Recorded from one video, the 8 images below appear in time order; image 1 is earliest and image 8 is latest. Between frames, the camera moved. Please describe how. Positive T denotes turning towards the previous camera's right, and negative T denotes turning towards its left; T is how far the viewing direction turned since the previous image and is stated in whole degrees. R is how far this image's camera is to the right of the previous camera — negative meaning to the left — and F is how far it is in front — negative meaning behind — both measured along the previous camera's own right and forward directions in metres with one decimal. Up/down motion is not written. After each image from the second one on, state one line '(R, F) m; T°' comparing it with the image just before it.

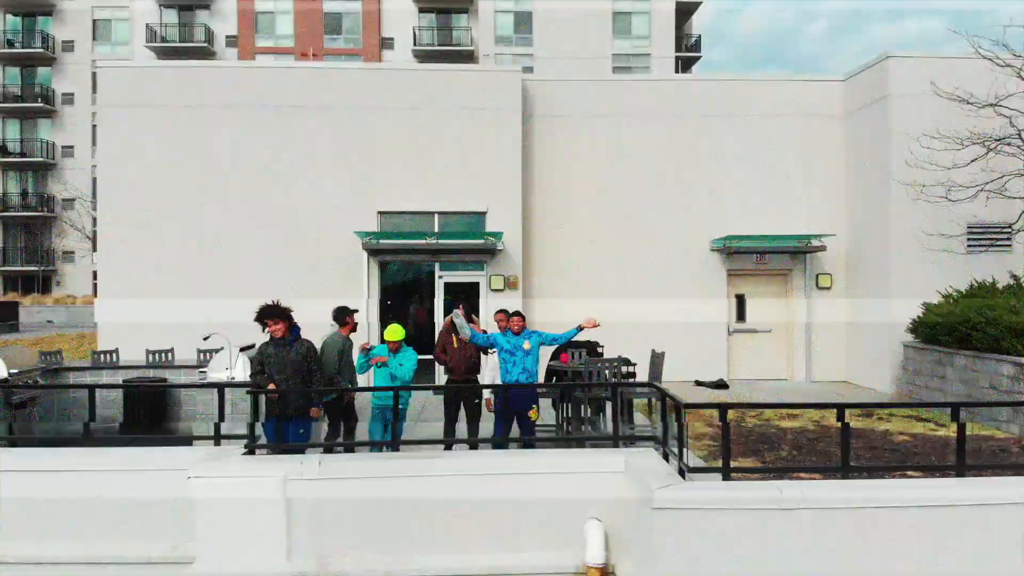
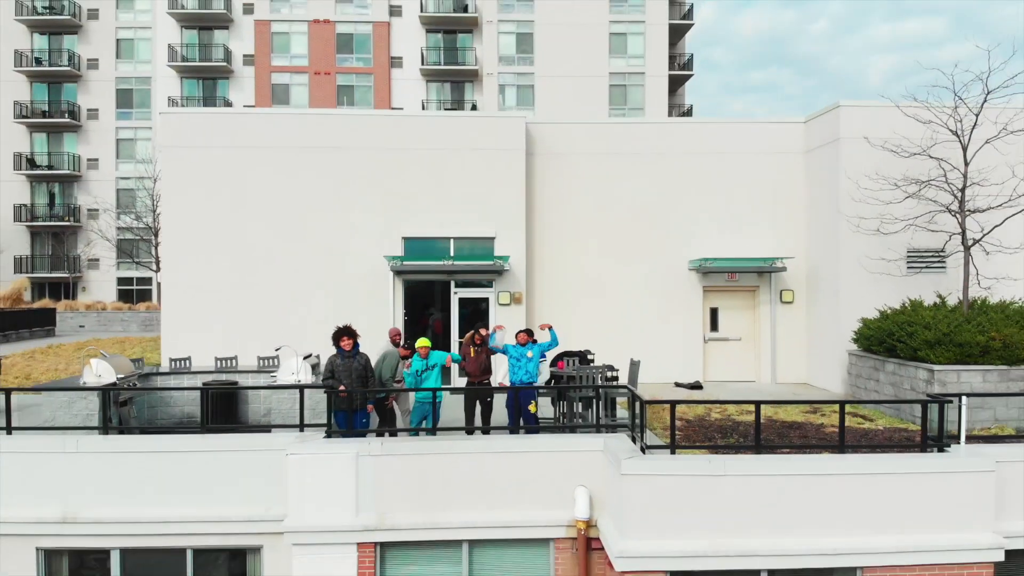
(-0.1, -1.7) m; 0°
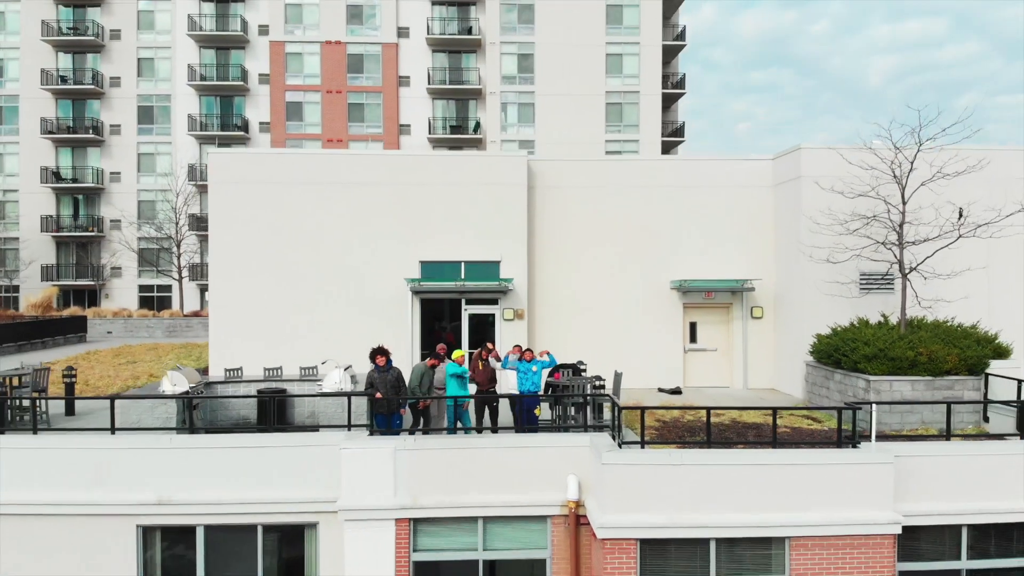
(-0.1, -1.8) m; 0°
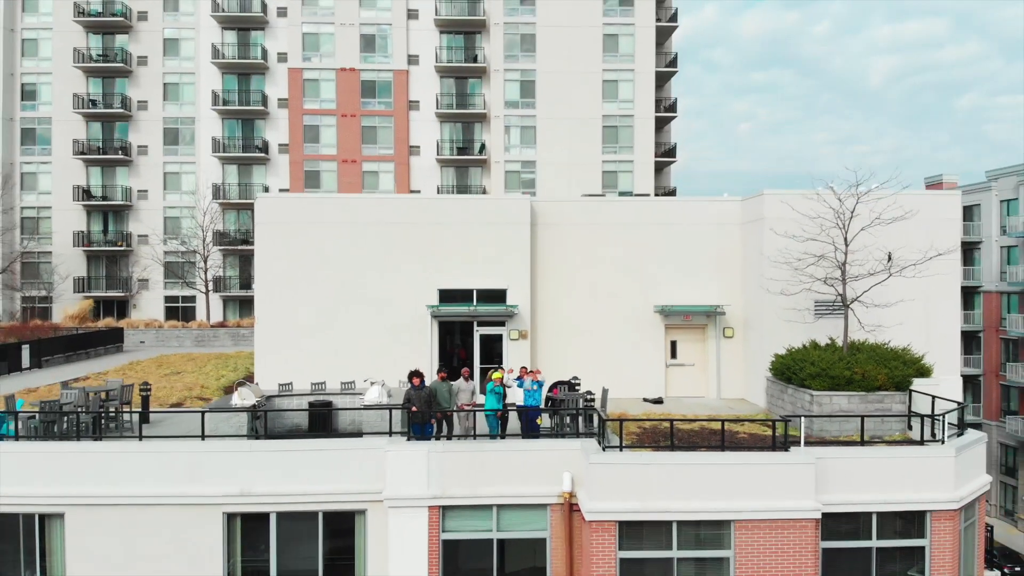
(-0.1, -2.3) m; 0°
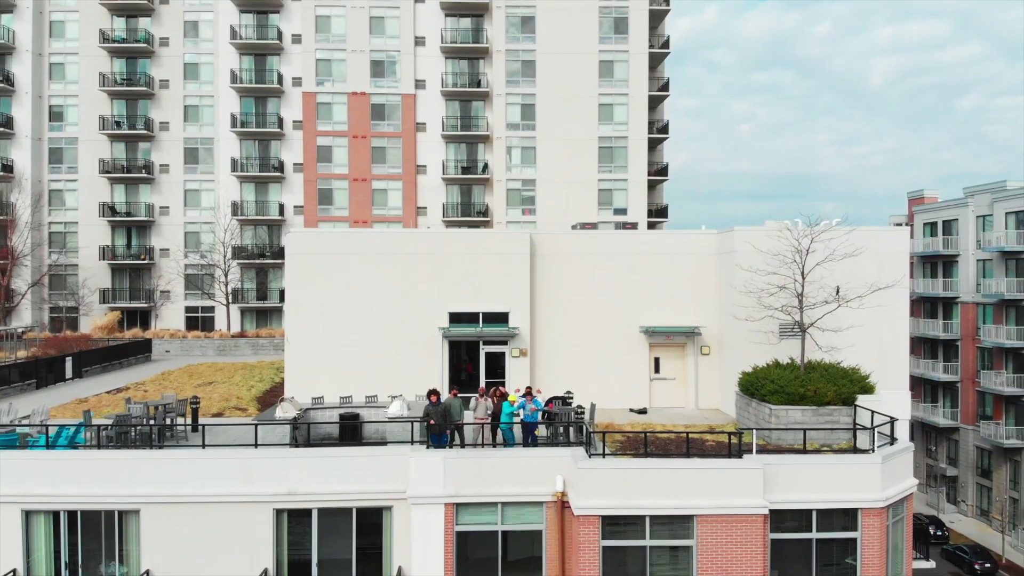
(0.0, -2.2) m; 0°
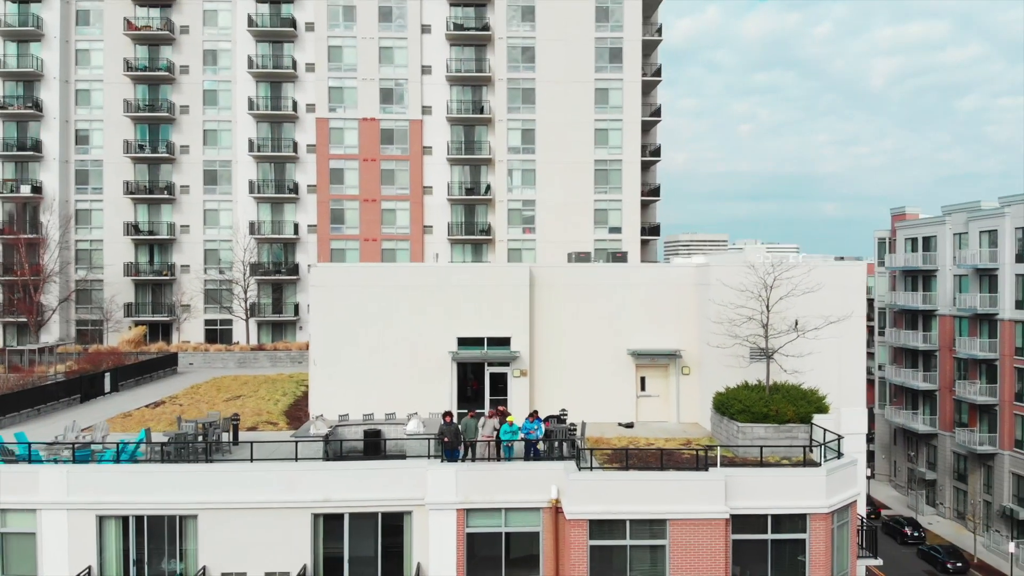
(0.0, -2.3) m; 0°
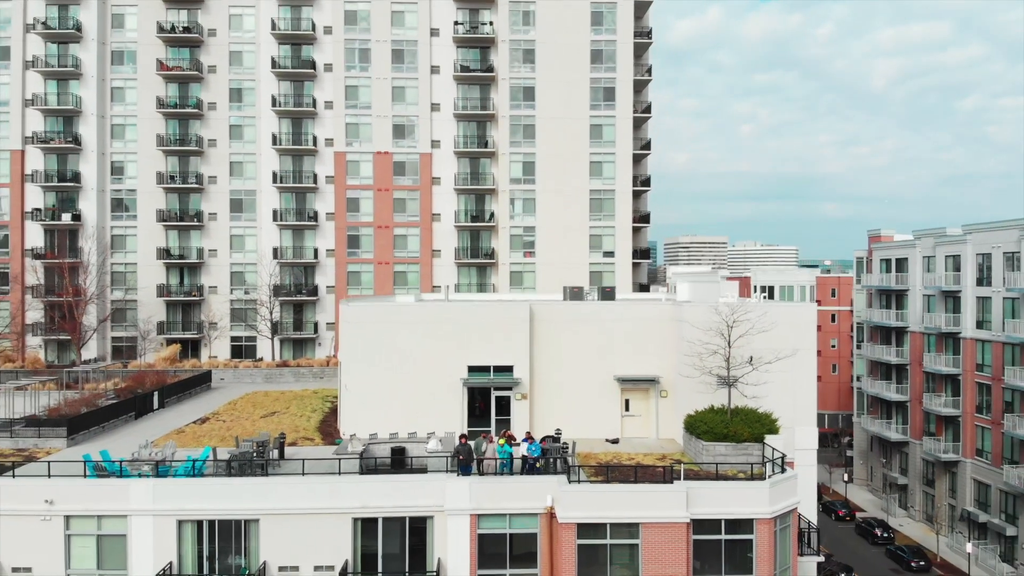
(0.0, -3.6) m; 0°
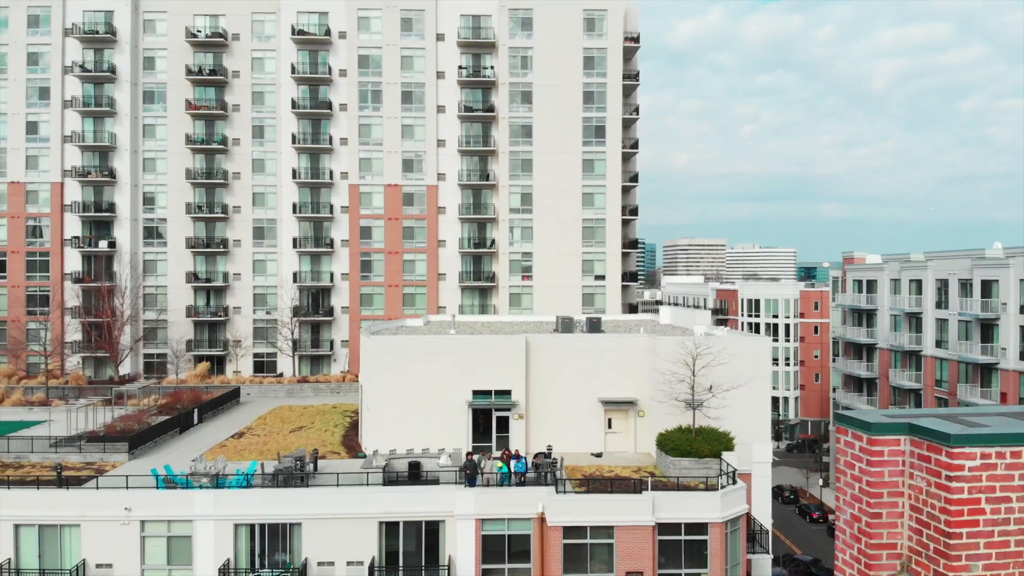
(+0.2, -4.1) m; 0°
